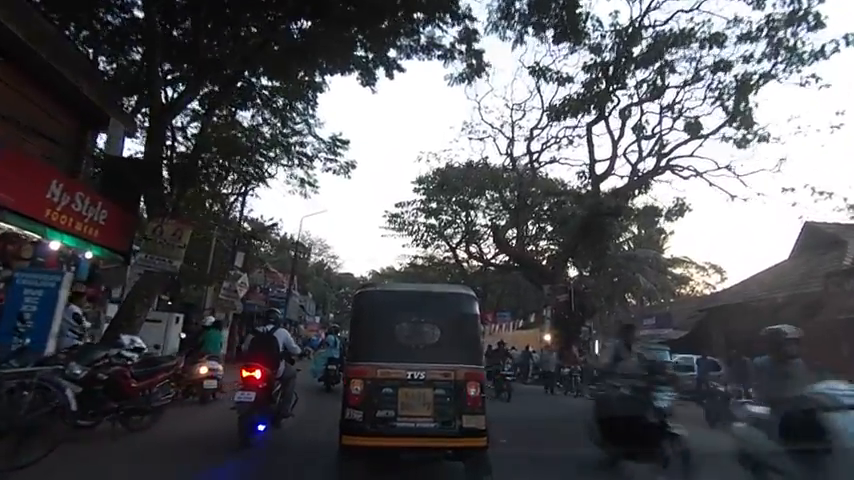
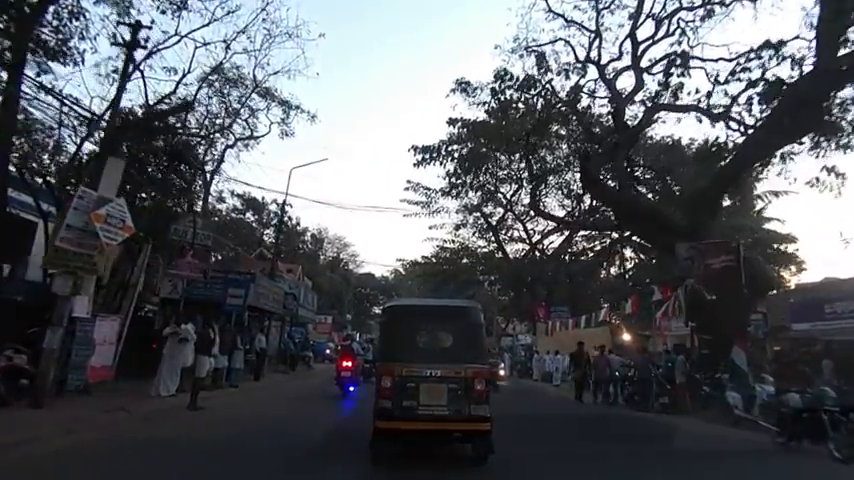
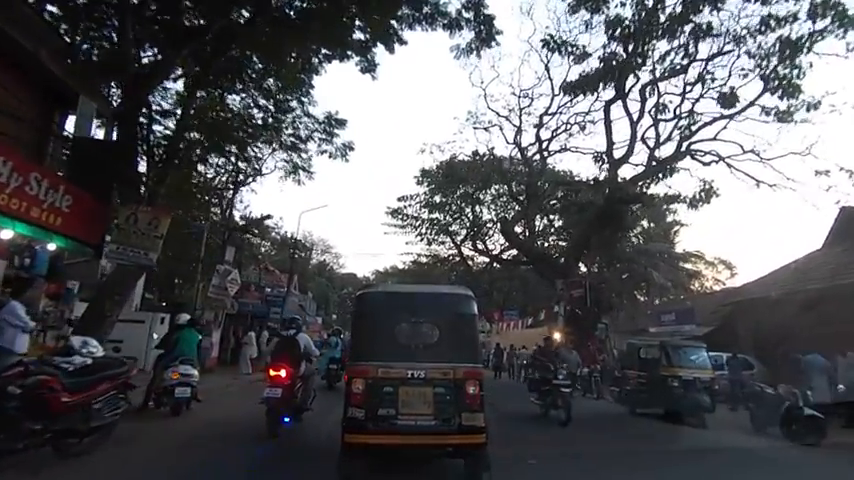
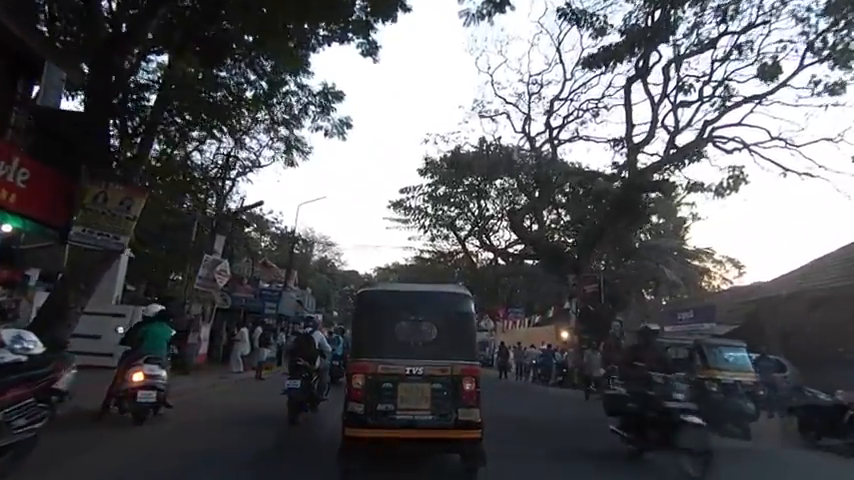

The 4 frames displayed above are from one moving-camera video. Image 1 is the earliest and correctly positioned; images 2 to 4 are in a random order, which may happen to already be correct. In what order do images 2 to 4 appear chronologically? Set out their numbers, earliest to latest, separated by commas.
3, 4, 2
